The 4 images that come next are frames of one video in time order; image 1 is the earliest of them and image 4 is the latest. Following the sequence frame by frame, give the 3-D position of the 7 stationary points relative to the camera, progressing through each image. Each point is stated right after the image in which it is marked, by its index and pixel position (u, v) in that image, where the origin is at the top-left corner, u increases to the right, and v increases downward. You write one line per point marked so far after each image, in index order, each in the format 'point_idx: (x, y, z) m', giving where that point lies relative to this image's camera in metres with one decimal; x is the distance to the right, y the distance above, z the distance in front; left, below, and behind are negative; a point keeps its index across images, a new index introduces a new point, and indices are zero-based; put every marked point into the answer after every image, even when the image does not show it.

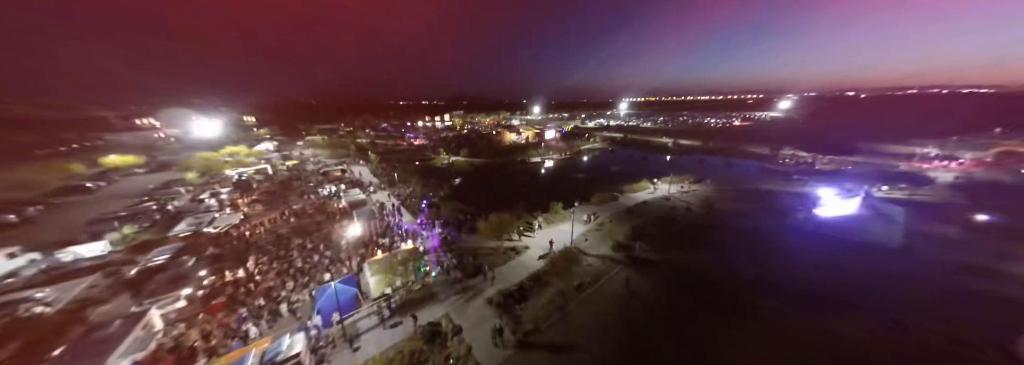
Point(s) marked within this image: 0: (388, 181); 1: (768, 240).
0: (-12.3, 0.0, +20.0) m
1: (+14.0, -3.1, +10.9) m
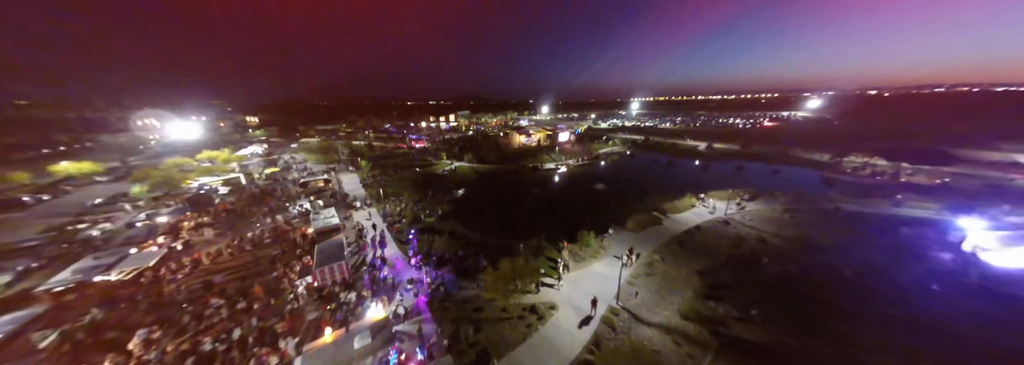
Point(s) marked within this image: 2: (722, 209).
0: (-11.3, -1.1, +16.9) m
1: (+14.7, -4.3, +7.1) m
2: (+15.0, -1.9, +14.3) m
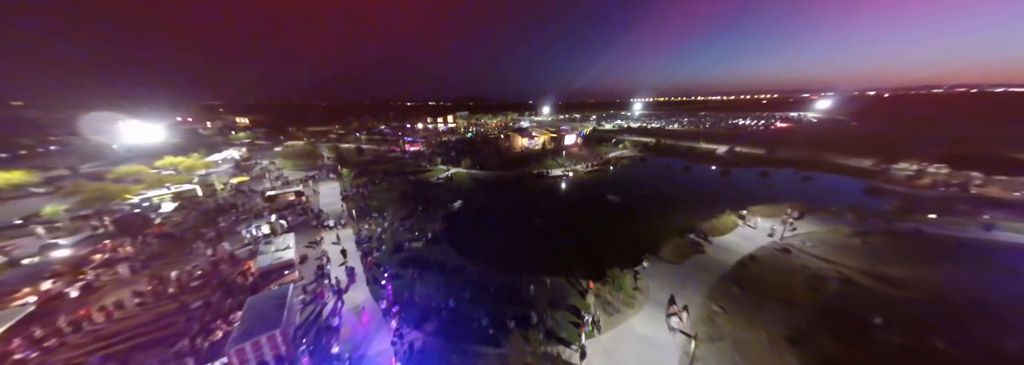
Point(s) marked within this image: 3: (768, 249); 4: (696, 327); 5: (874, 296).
0: (-11.0, -2.0, +14.3) m
1: (+15.0, -5.2, +4.6) m
2: (+15.3, -2.8, +11.8) m
3: (+13.1, -3.4, +10.4) m
4: (+6.3, -4.8, +7.0) m
5: (+13.7, -4.3, +7.6) m
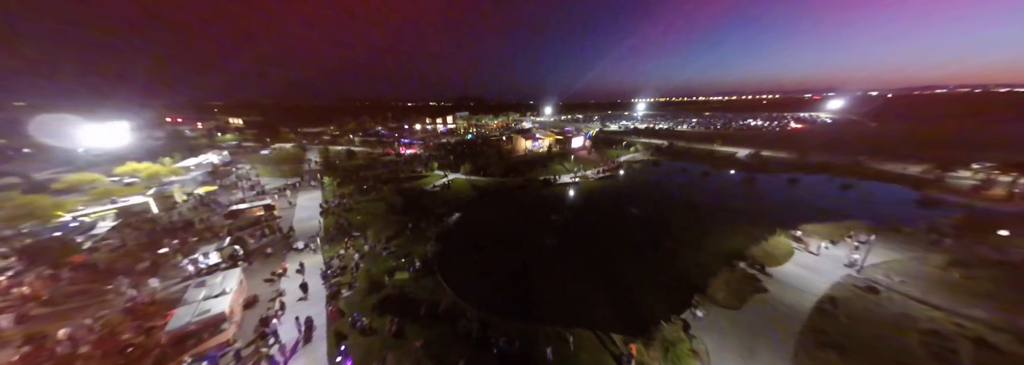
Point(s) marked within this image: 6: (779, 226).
0: (-10.6, -2.8, +12.2) m
1: (+15.4, -6.0, +2.3) m
2: (+15.6, -3.6, +9.5) m
3: (+13.4, -4.2, +8.1) m
4: (+6.7, -5.6, +4.8) m
5: (+14.0, -5.1, +5.4) m
6: (+17.2, -2.7, +12.9) m
